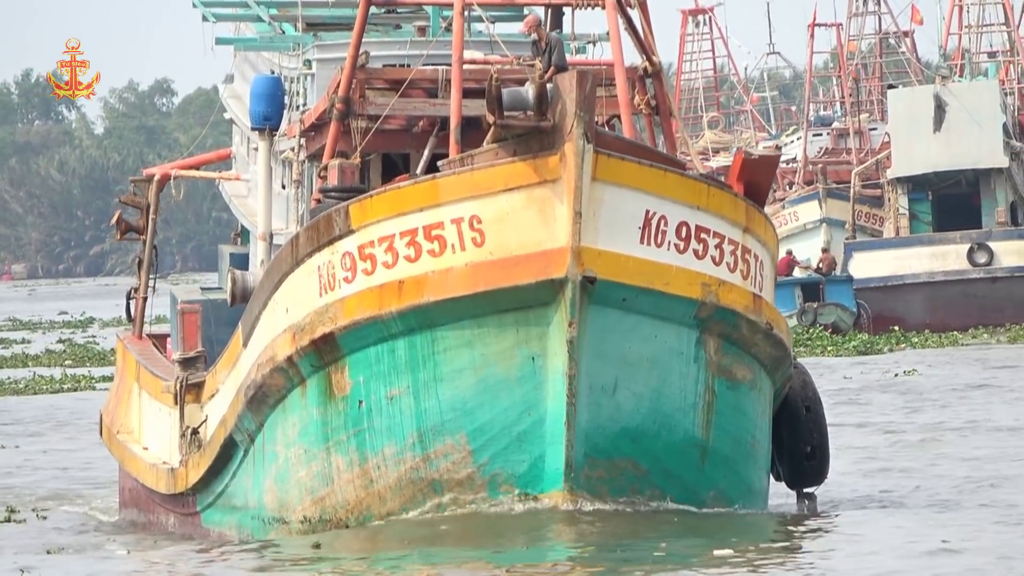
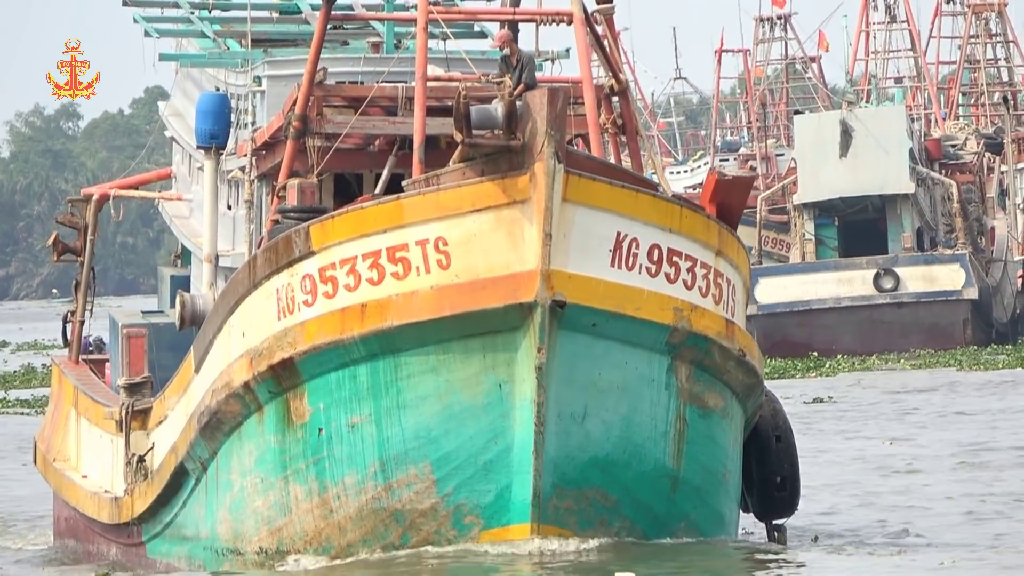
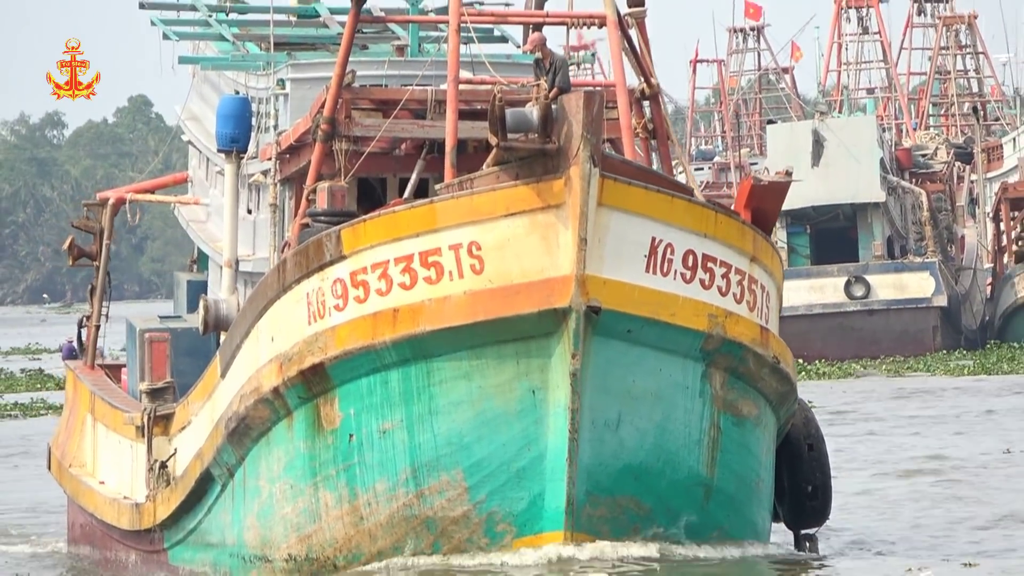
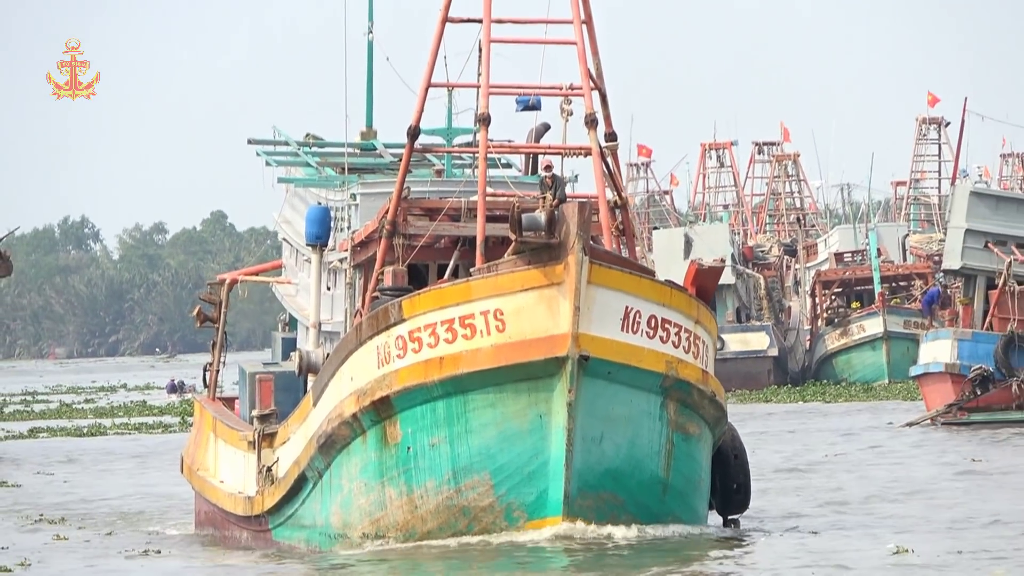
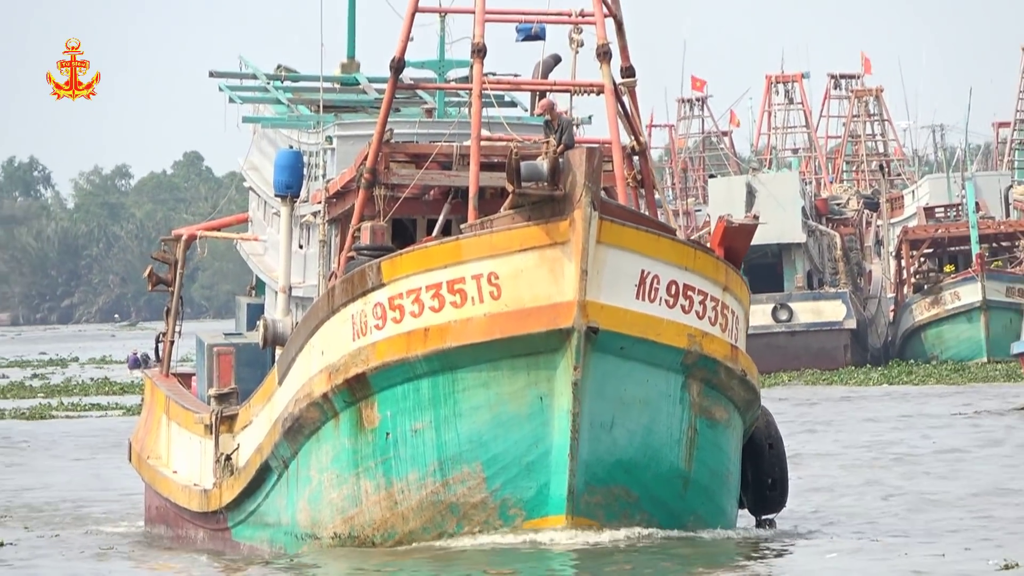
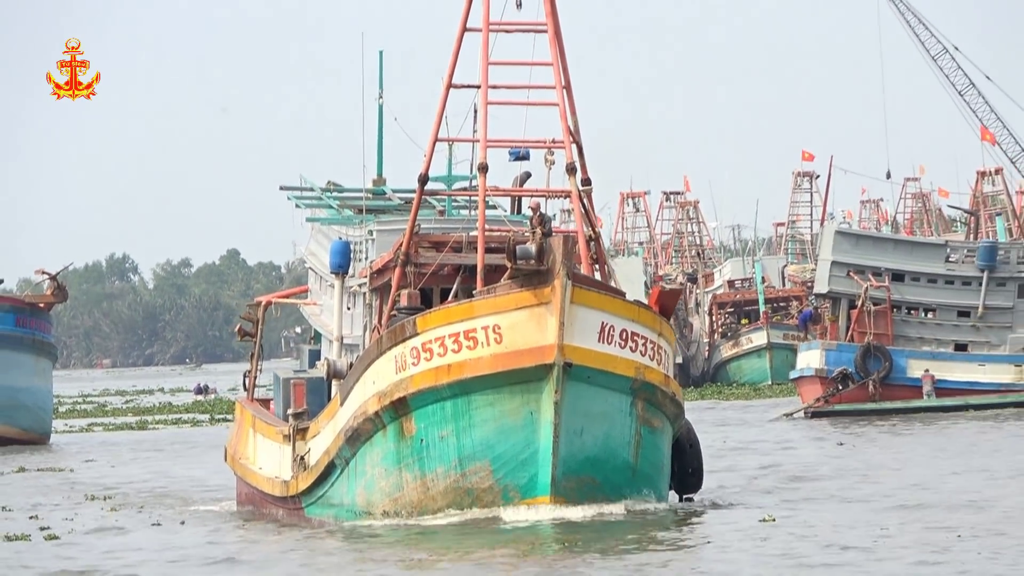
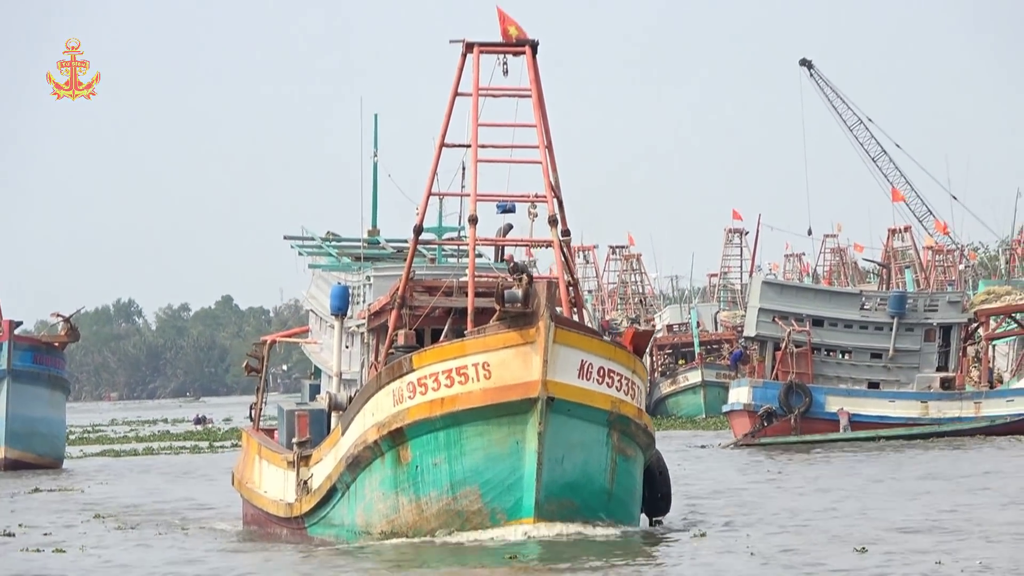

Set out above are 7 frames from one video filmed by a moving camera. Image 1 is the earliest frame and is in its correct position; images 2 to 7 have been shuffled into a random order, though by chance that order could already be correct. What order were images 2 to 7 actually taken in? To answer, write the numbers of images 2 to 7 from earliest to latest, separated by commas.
2, 3, 5, 4, 6, 7
